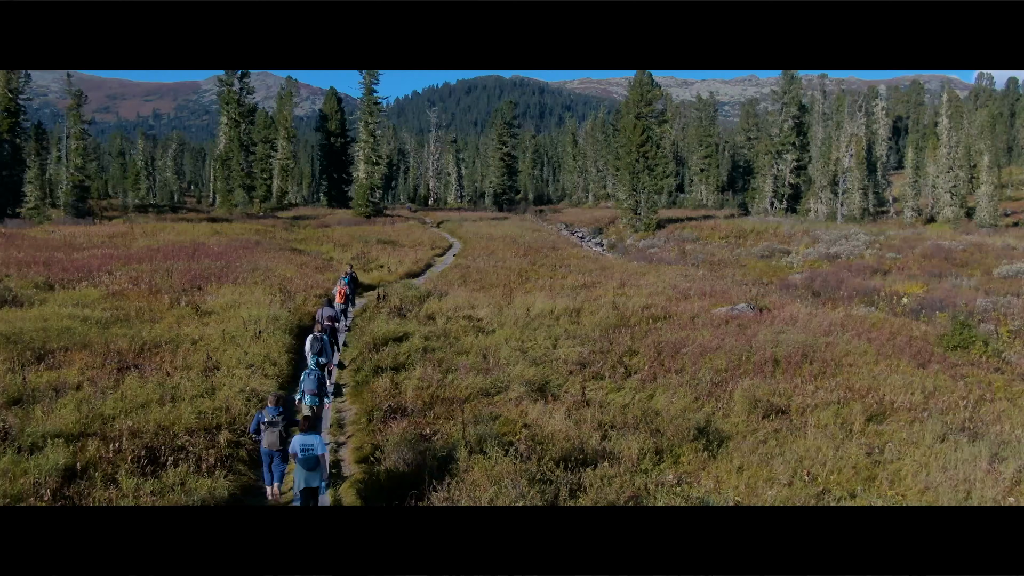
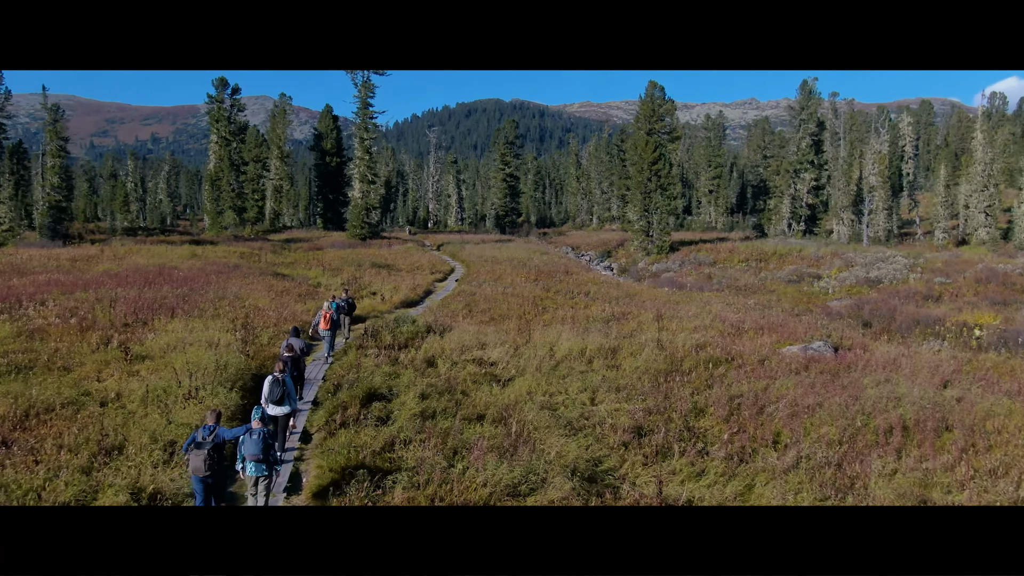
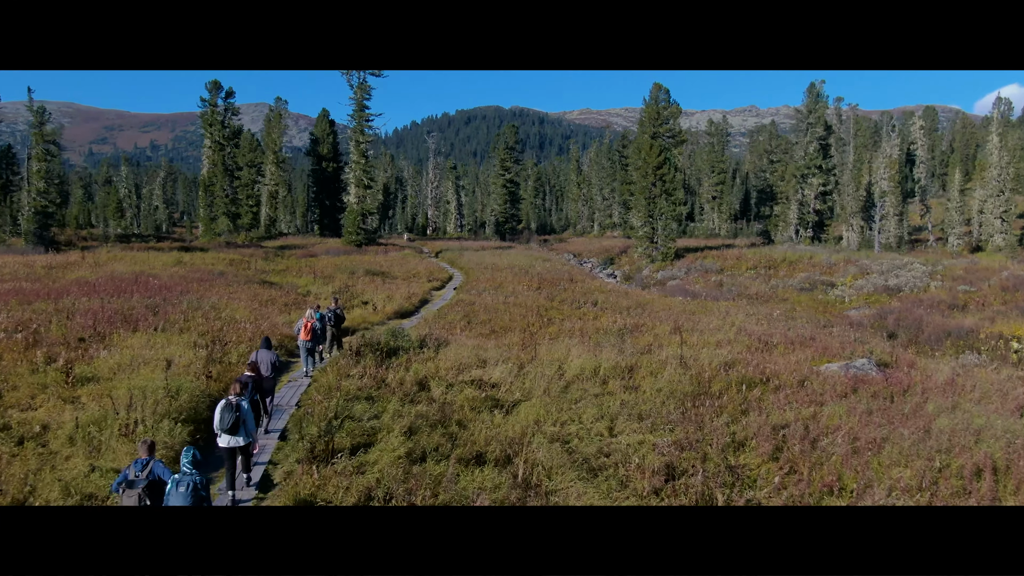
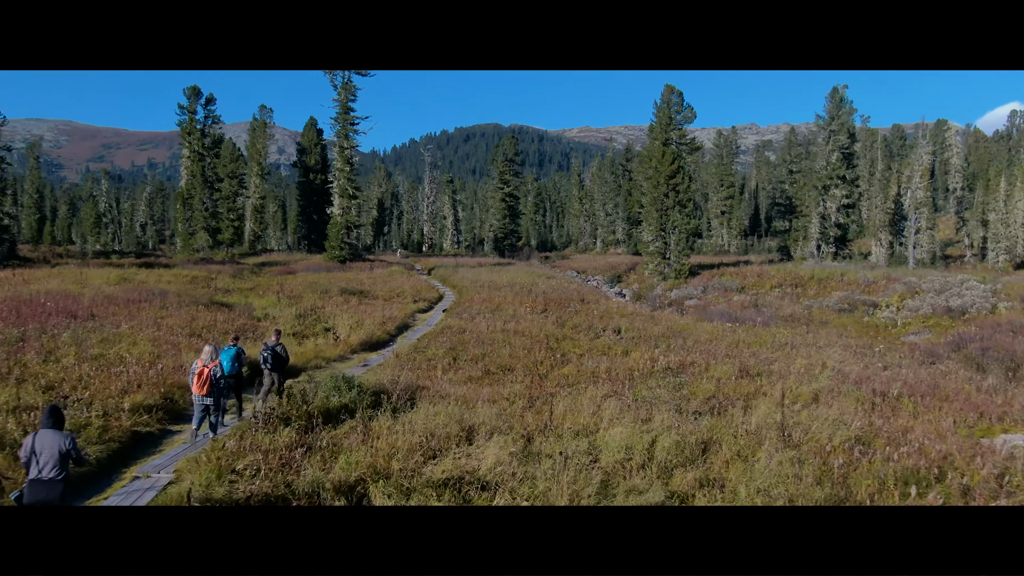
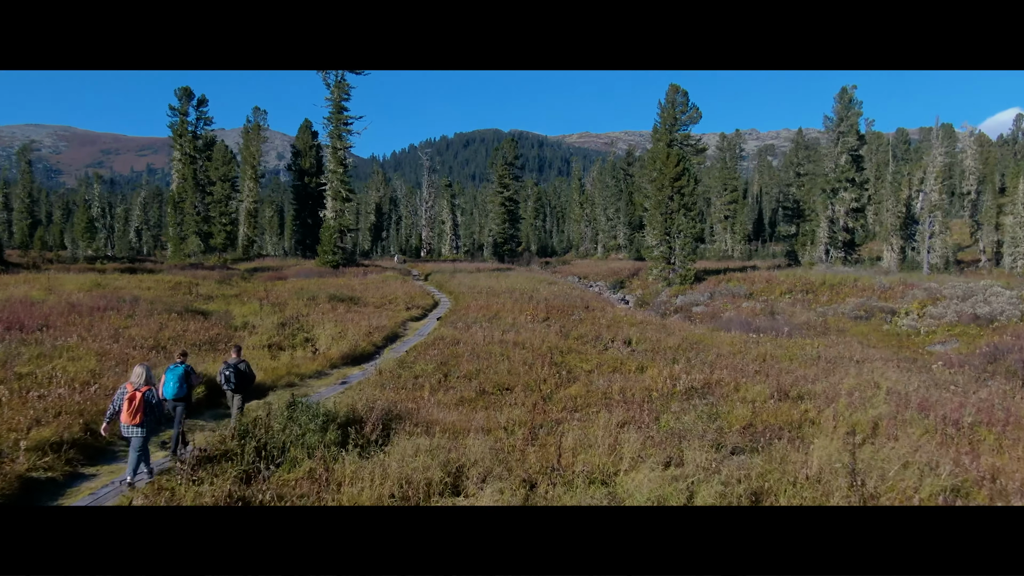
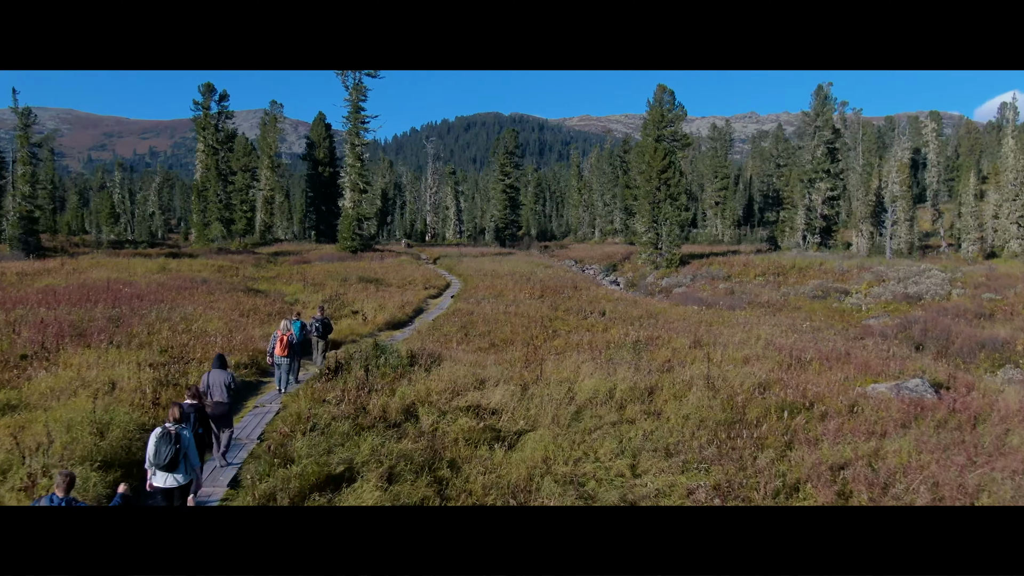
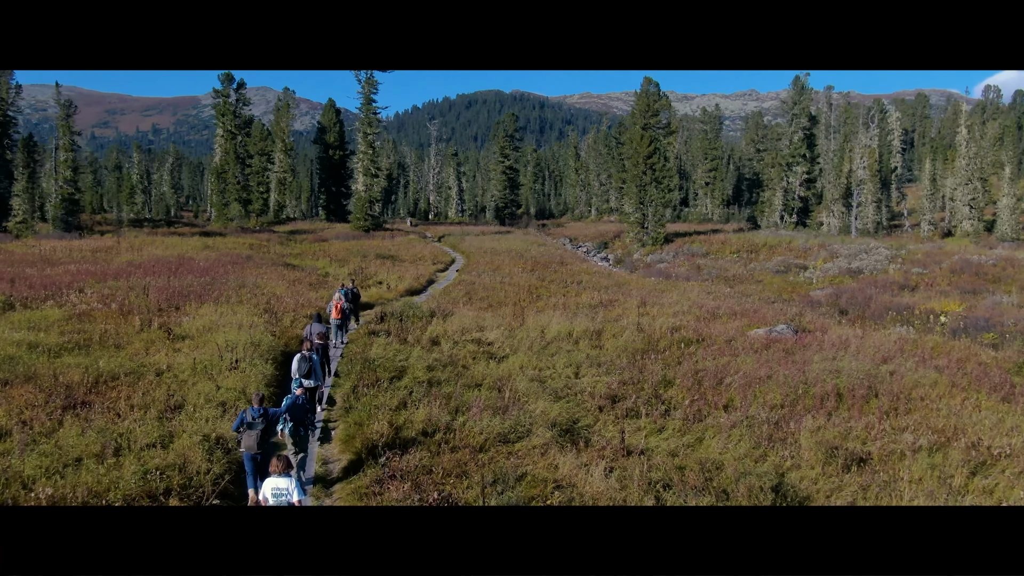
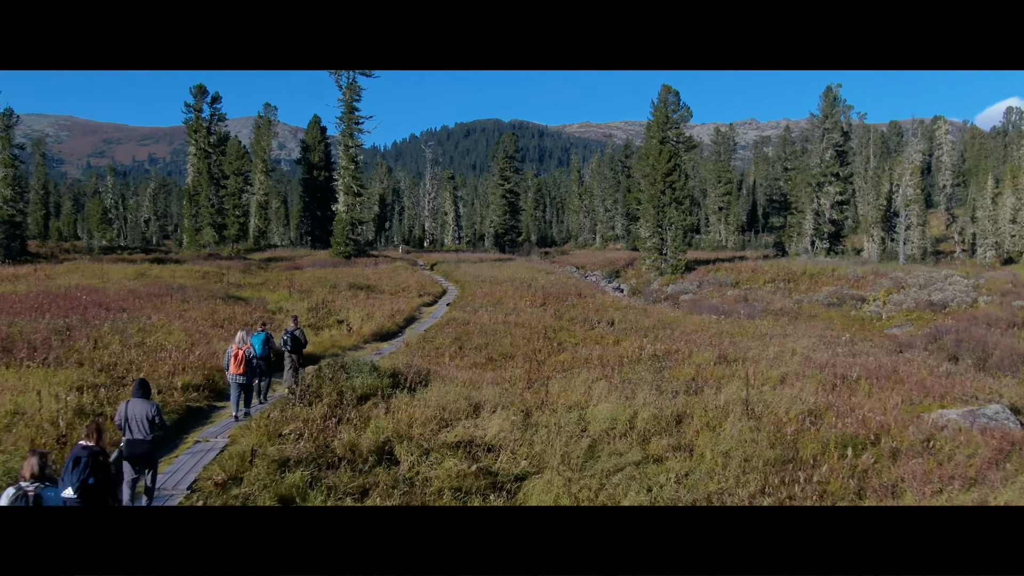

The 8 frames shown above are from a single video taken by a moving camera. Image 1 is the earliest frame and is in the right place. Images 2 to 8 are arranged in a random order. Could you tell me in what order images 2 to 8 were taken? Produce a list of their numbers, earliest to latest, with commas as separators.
7, 2, 3, 6, 8, 4, 5
